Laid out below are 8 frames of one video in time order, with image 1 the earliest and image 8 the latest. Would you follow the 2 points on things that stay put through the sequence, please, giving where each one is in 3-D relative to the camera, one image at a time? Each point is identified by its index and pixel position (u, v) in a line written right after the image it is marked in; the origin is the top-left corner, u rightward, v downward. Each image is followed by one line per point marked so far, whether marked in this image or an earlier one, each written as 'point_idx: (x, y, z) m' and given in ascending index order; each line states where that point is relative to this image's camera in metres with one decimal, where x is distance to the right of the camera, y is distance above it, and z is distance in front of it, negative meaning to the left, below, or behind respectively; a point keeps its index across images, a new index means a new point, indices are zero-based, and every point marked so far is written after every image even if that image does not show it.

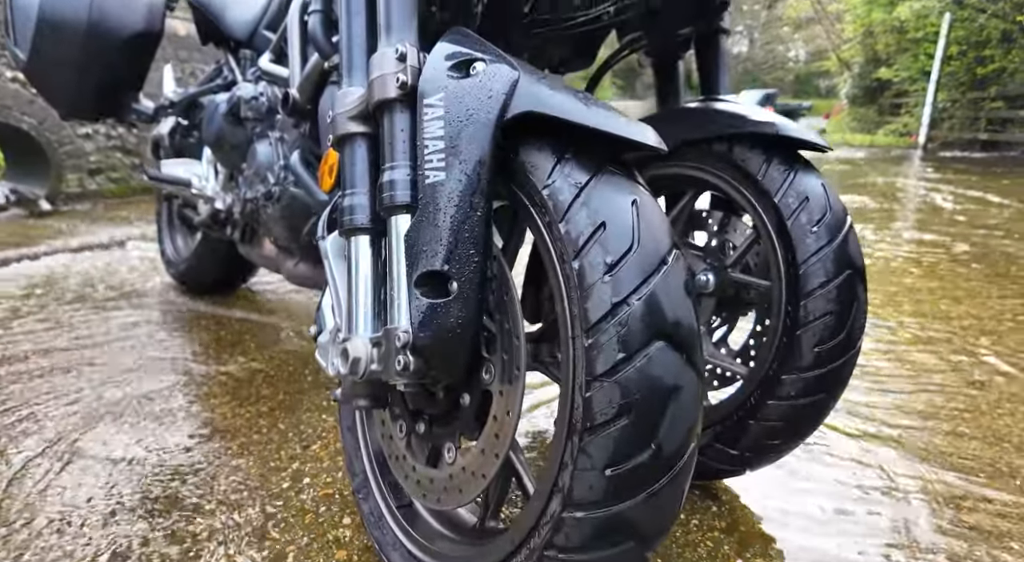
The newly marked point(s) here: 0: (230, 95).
0: (-0.6, +0.4, +1.7) m
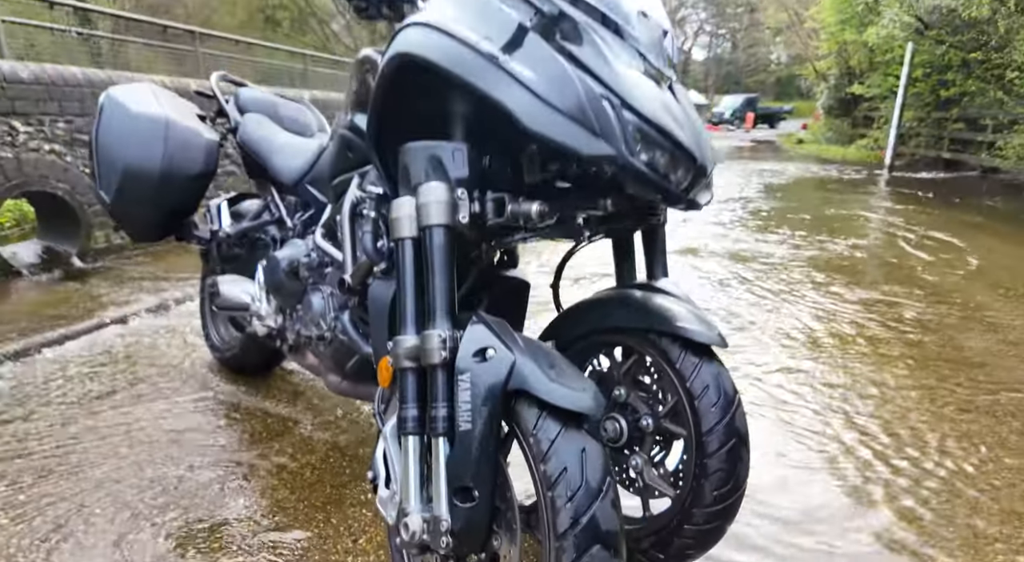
0: (-0.7, +0.1, +2.1) m
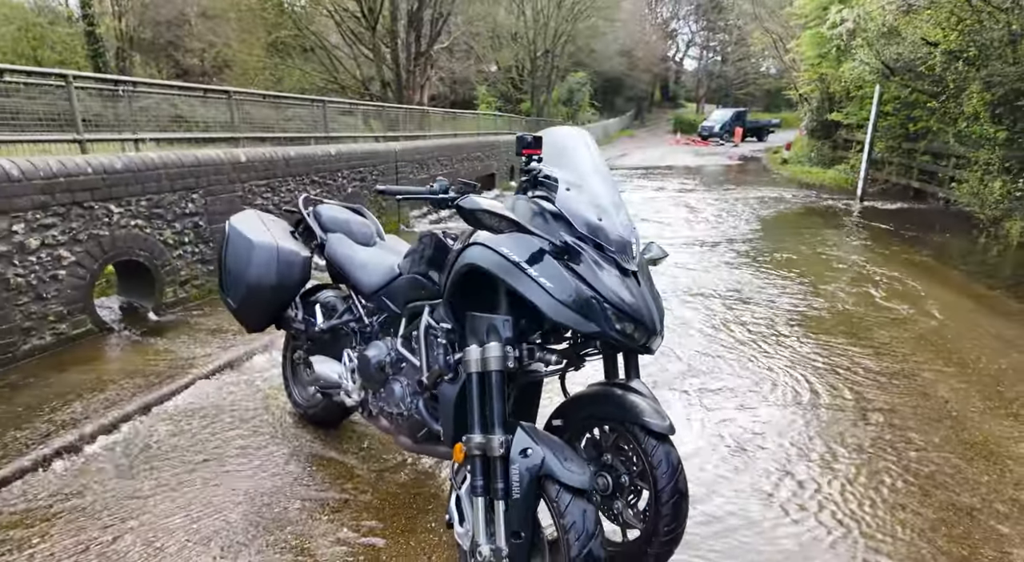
0: (-0.6, -0.3, +3.0) m
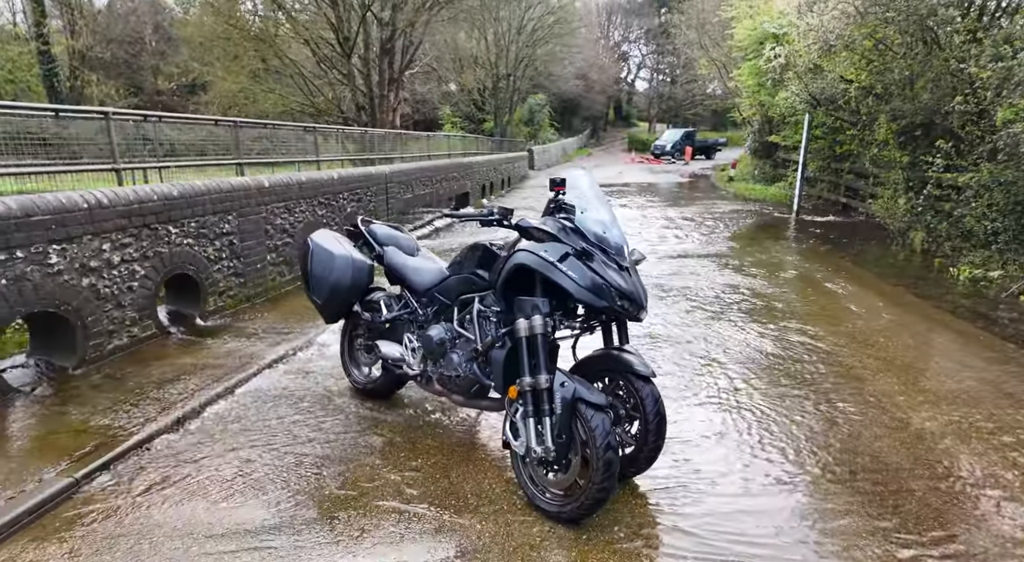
0: (-0.4, -0.3, +4.1) m
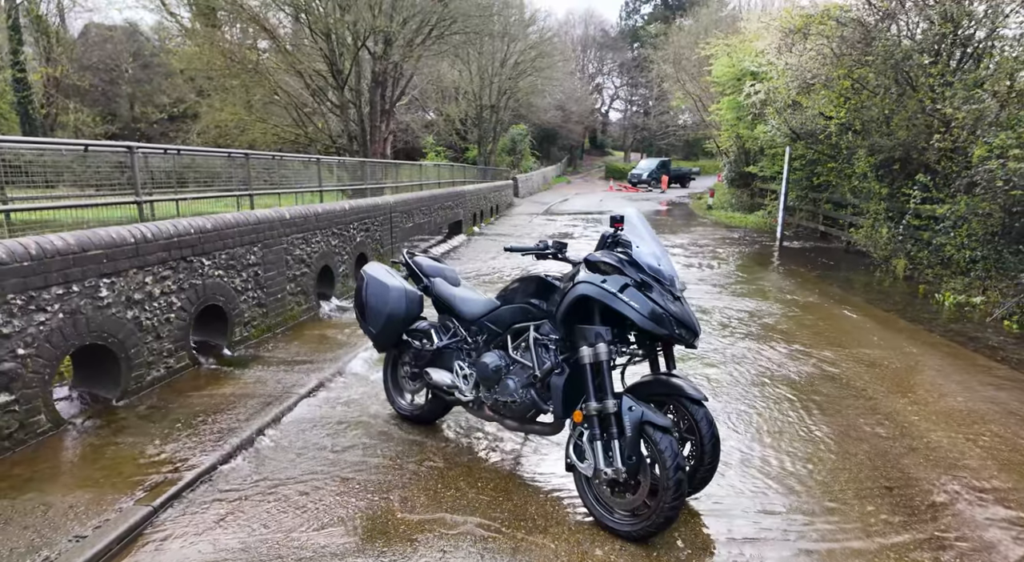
0: (-0.1, -0.5, +4.3) m
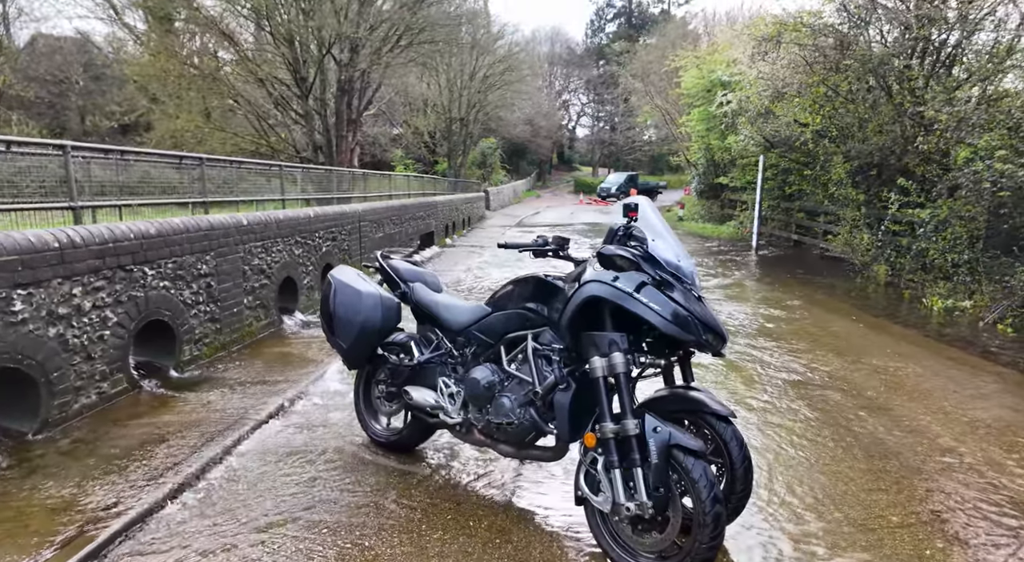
0: (-0.2, -0.5, +3.7) m
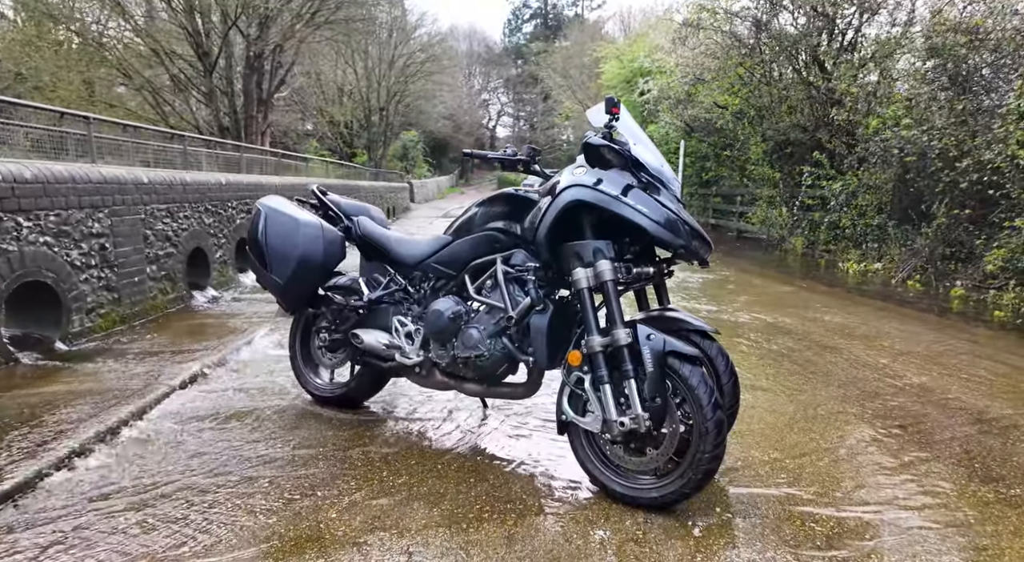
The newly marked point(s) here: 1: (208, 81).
0: (-0.3, -0.1, +3.3) m
1: (-6.6, +4.4, +15.4) m
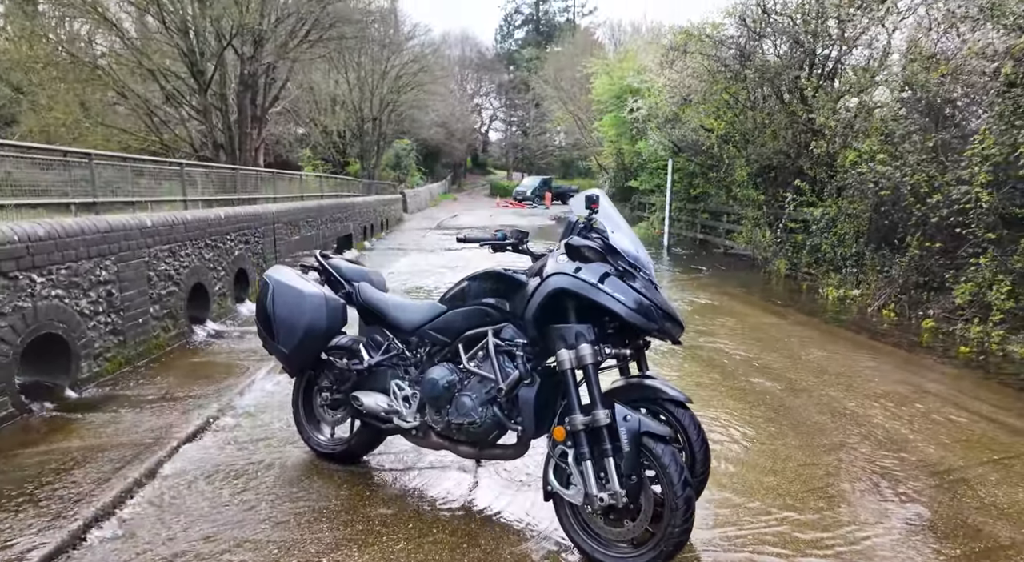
0: (-0.4, -0.5, +3.5) m
1: (-6.8, +4.0, +15.6) m
